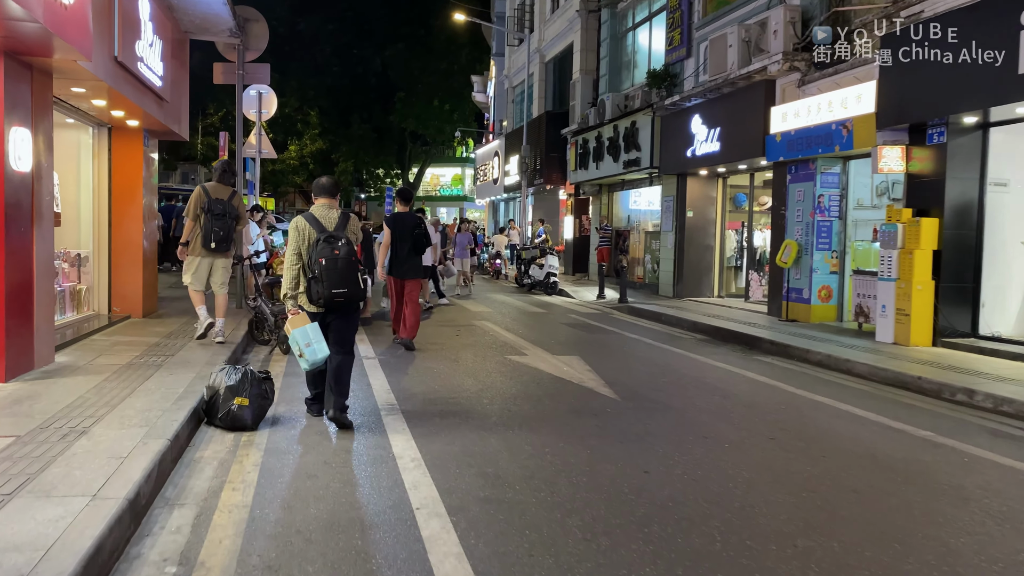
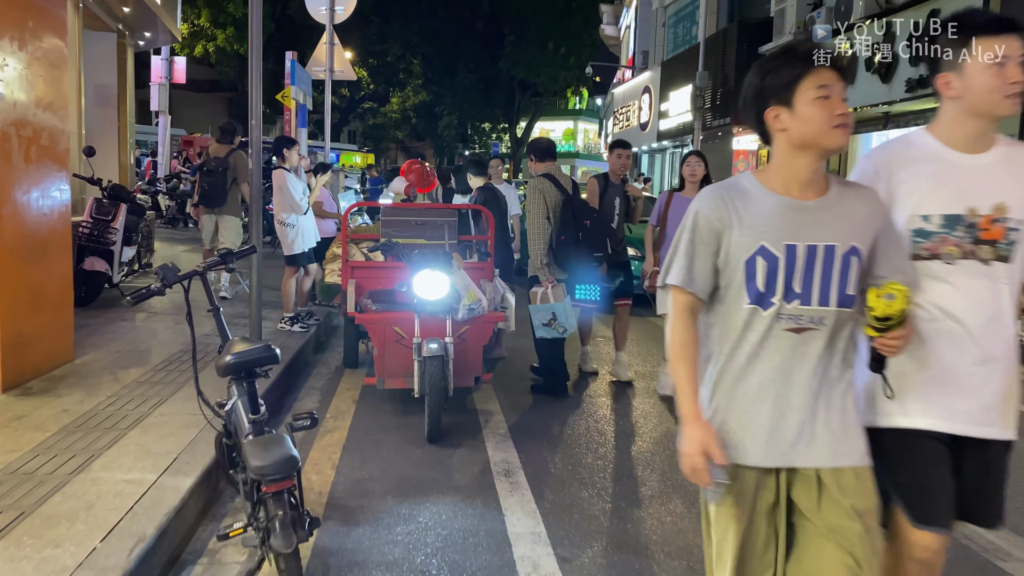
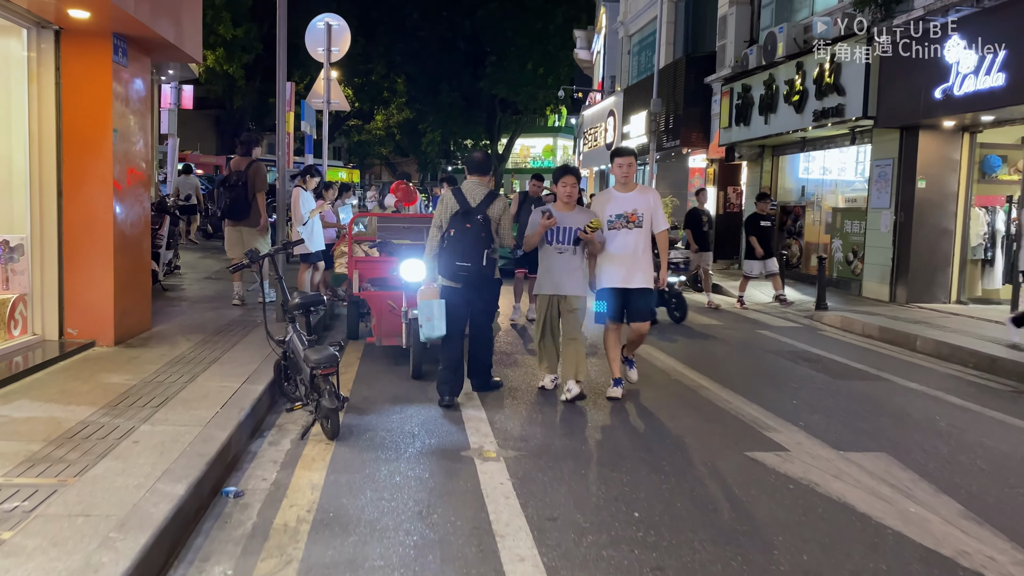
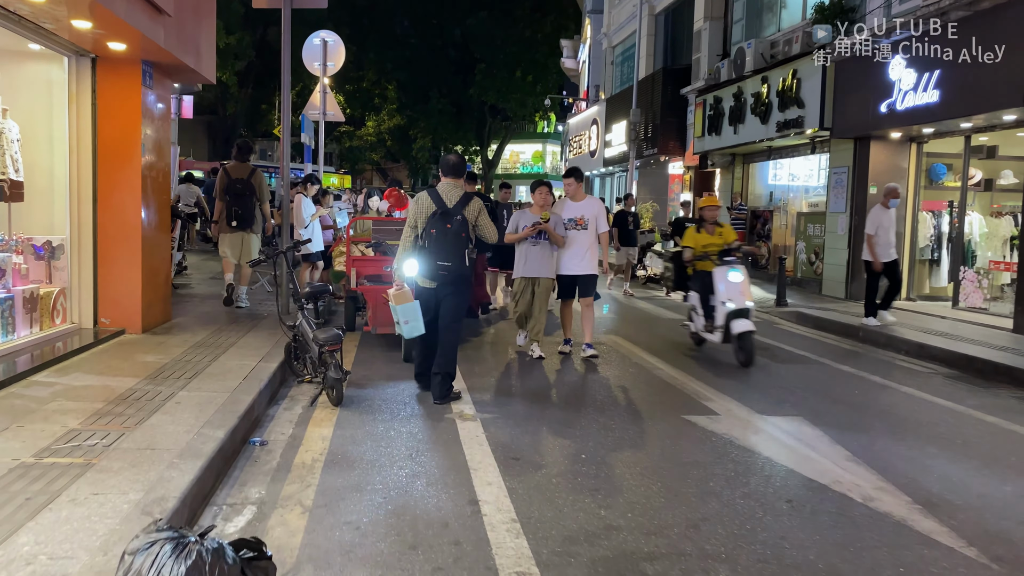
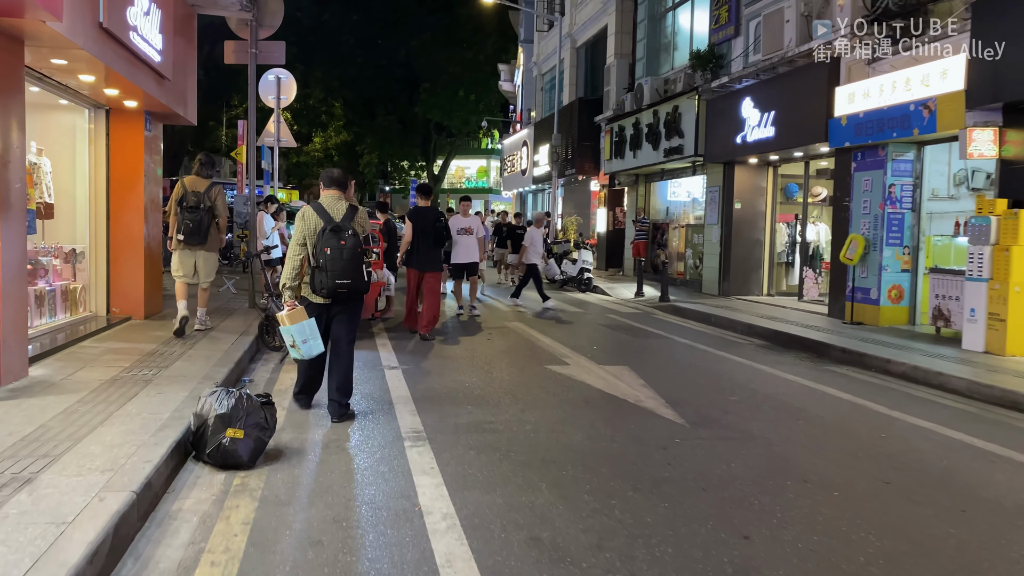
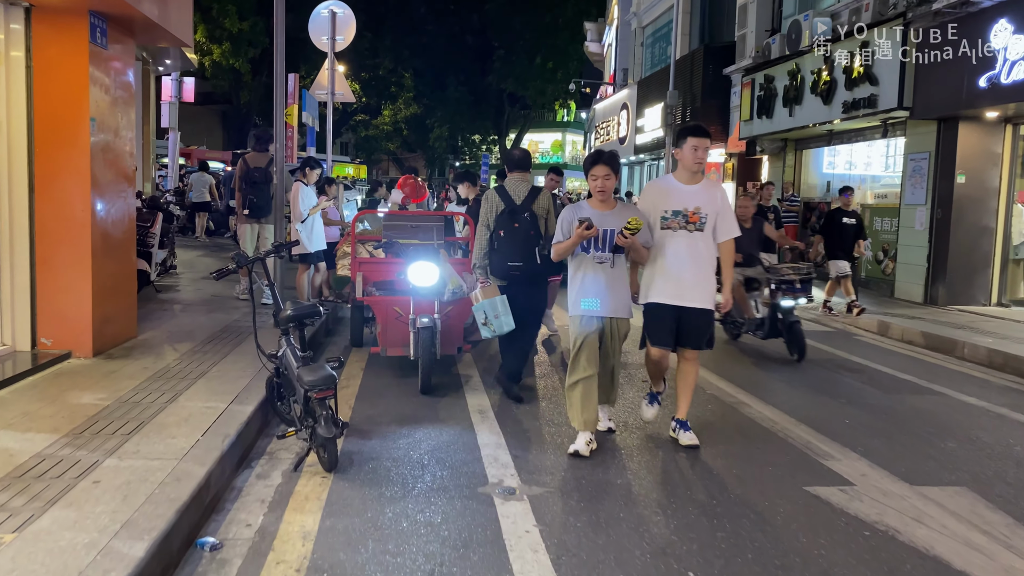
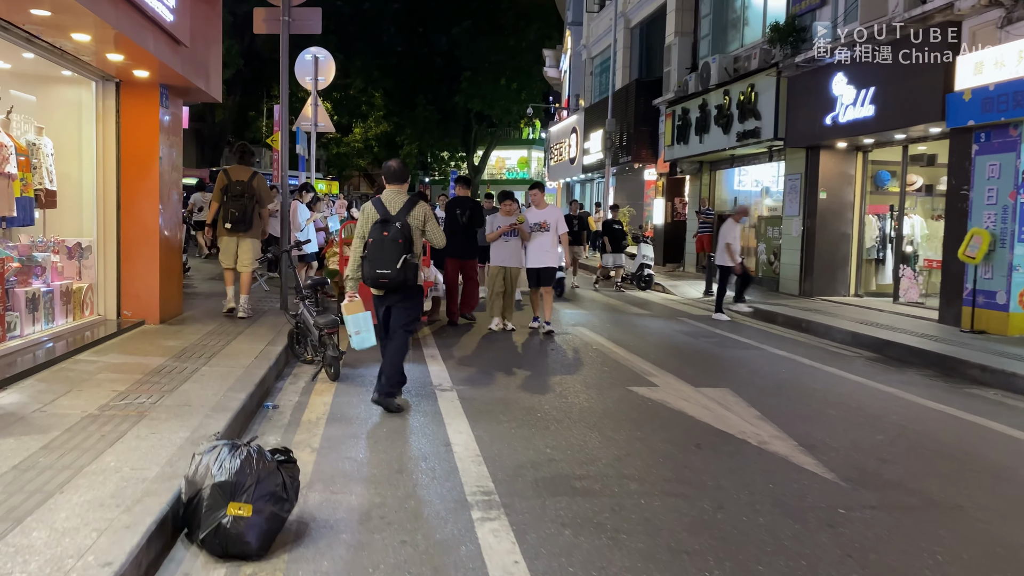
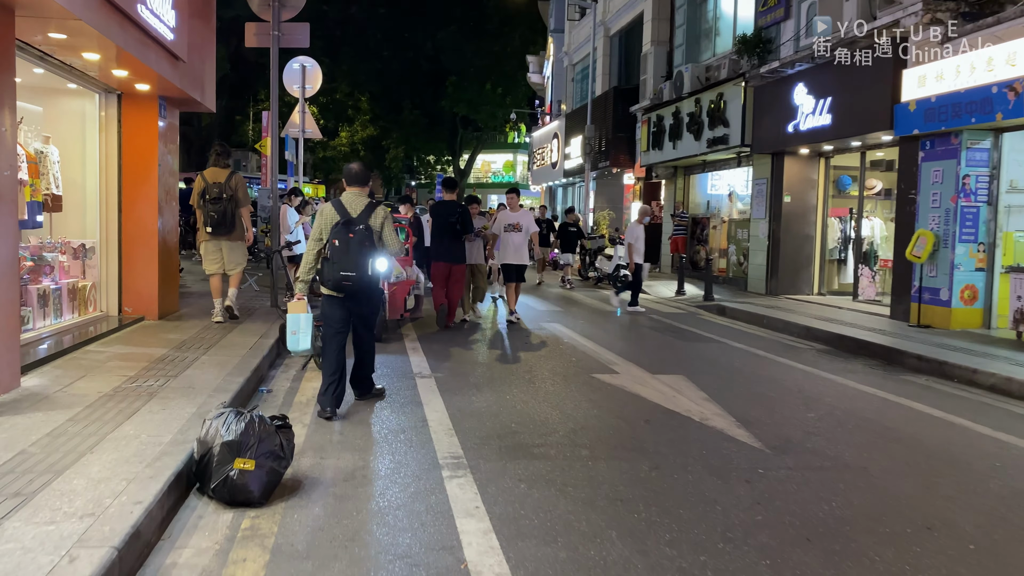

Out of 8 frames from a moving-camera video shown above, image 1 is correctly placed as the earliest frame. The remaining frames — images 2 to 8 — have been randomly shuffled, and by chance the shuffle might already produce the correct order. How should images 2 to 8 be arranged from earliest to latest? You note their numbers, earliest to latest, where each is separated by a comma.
5, 8, 7, 4, 3, 6, 2
